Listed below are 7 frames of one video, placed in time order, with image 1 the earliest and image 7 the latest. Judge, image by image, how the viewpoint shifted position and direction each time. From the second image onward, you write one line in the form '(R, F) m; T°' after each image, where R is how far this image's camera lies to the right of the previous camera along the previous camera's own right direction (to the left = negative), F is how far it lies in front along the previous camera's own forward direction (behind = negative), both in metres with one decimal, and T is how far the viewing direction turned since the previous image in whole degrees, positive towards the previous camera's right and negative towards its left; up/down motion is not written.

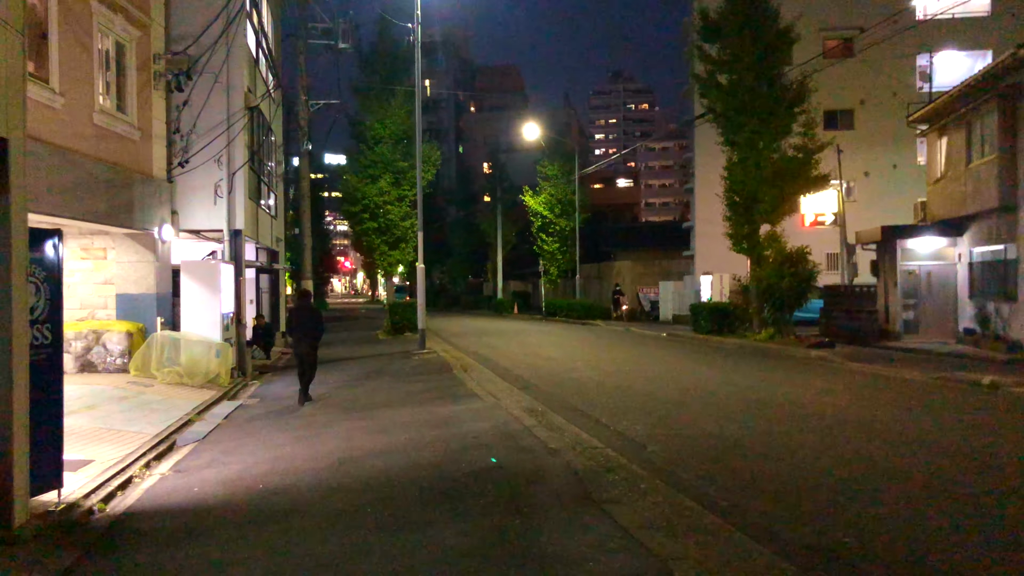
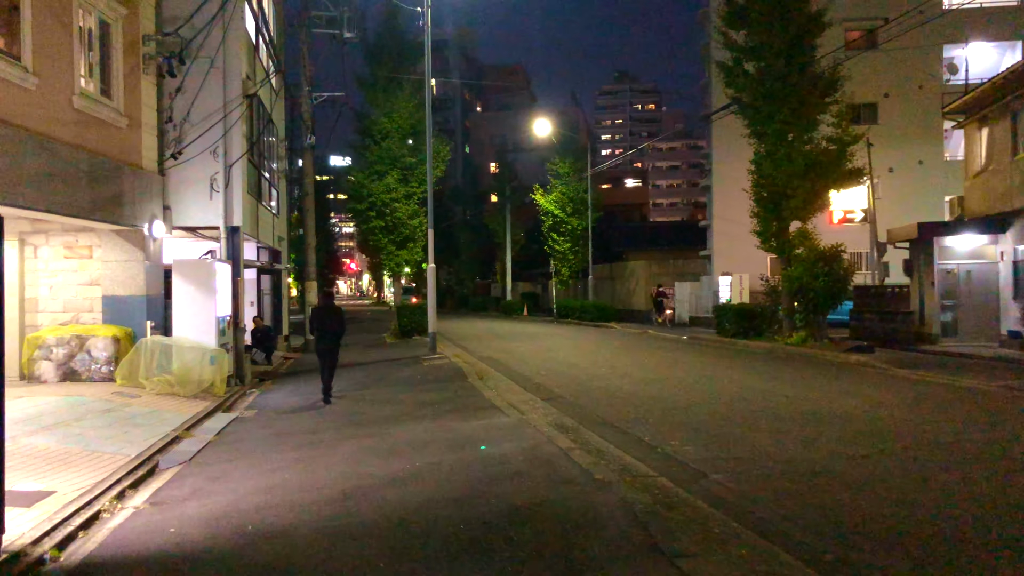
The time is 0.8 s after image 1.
(-0.3, +1.2) m; 0°
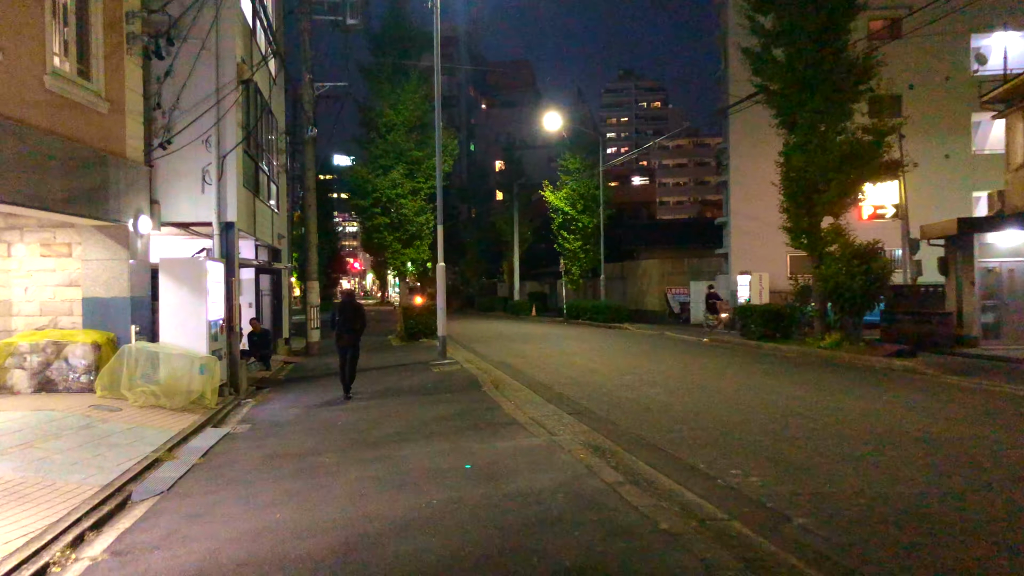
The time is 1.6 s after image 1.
(-0.3, +1.2) m; 0°
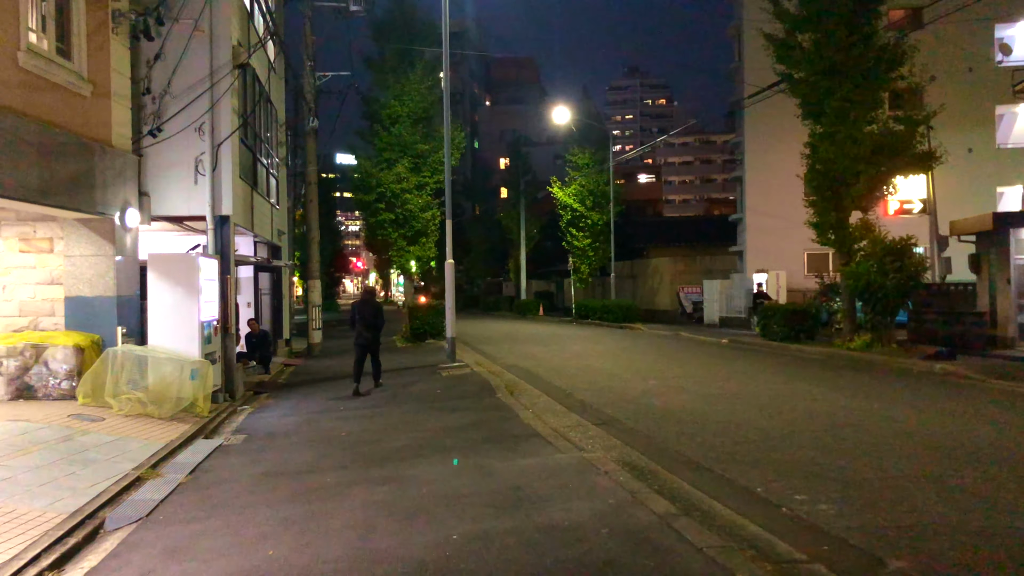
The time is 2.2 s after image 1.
(-0.2, +1.0) m; 0°
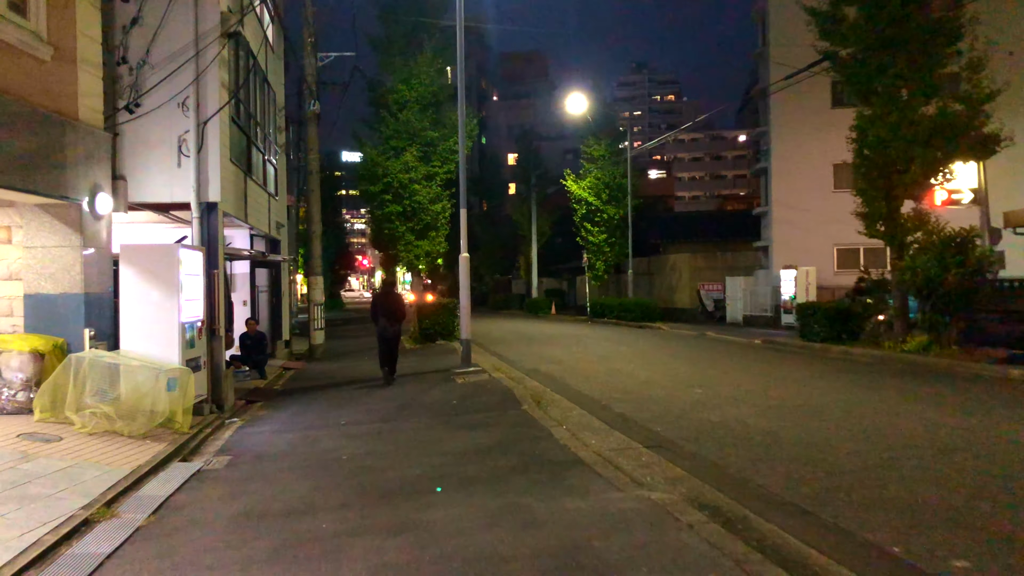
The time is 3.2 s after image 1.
(-0.3, +1.6) m; 0°
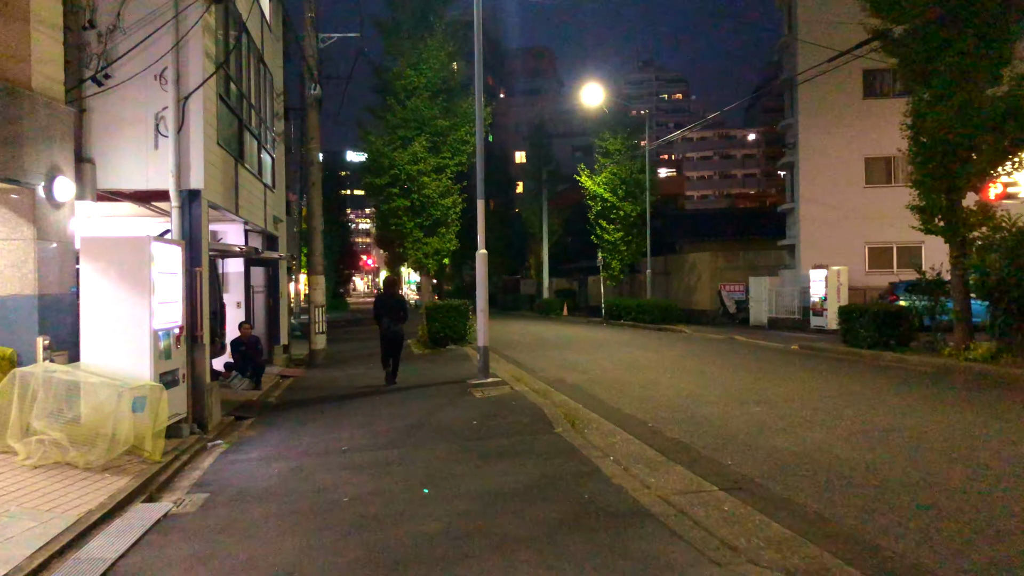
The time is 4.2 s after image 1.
(-0.4, +1.6) m; 0°
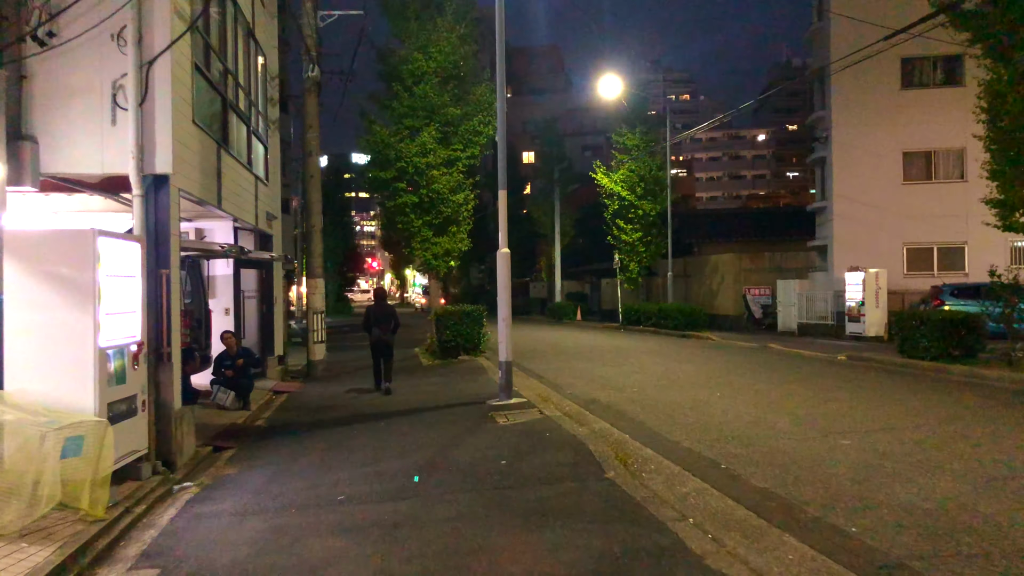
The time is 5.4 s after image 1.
(-0.4, +1.8) m; 0°
